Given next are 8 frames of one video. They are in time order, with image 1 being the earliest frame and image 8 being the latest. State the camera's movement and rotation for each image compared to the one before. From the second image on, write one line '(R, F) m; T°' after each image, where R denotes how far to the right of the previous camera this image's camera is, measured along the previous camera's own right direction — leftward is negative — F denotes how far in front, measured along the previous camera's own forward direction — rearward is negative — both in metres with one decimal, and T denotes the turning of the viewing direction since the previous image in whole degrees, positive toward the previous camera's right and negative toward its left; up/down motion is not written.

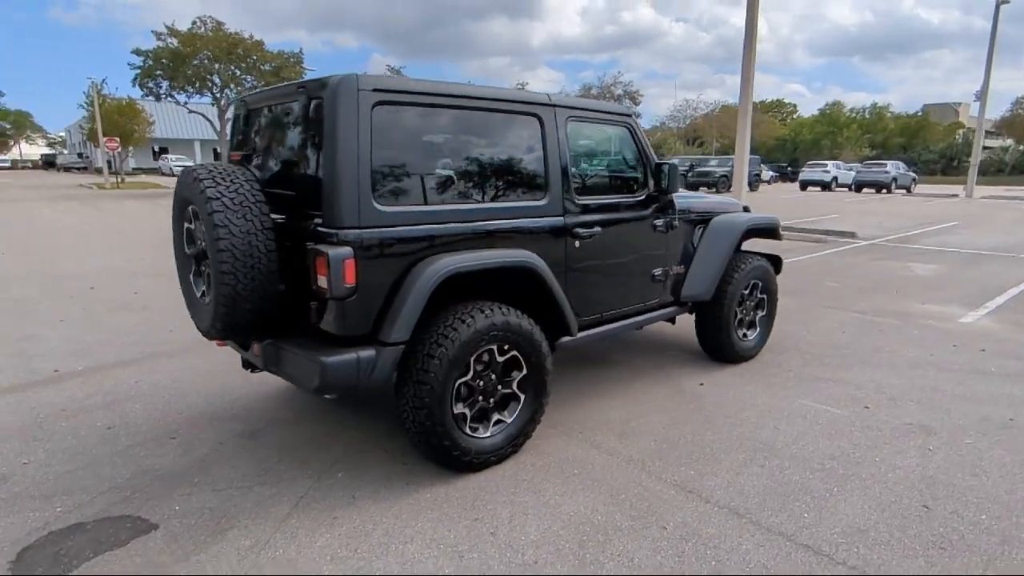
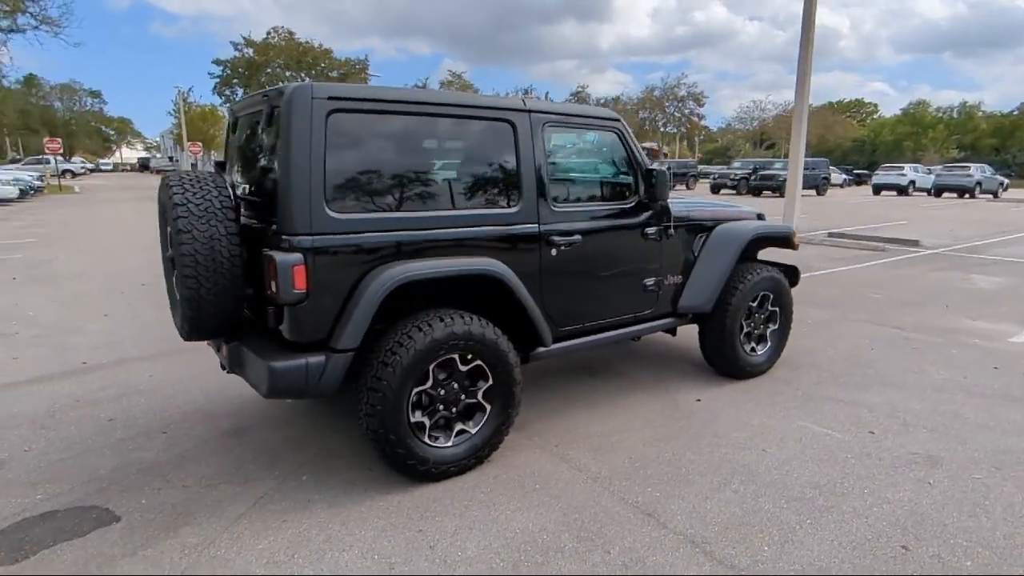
(+0.5, +0.1) m; -6°
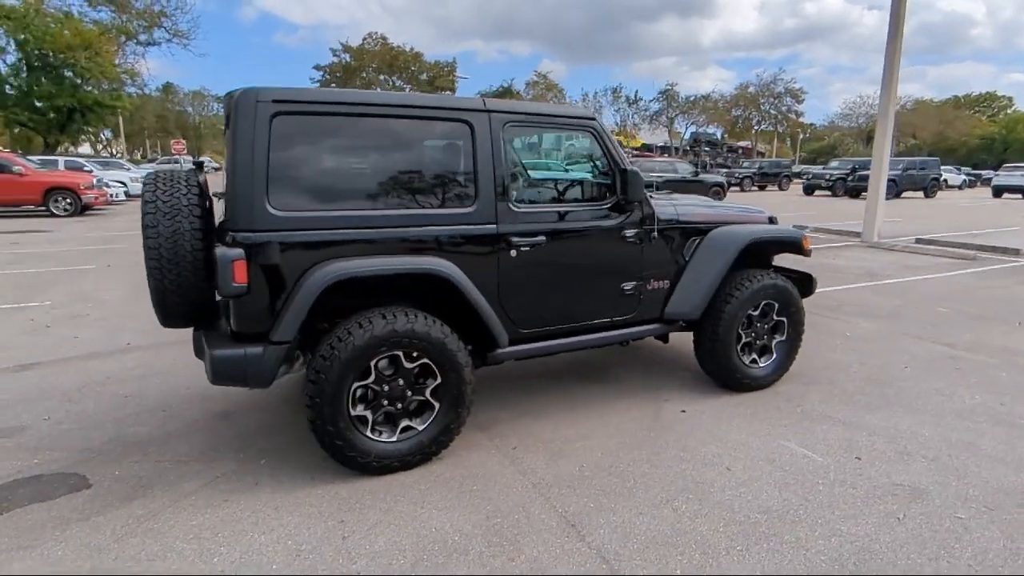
(+0.8, +0.1) m; -9°
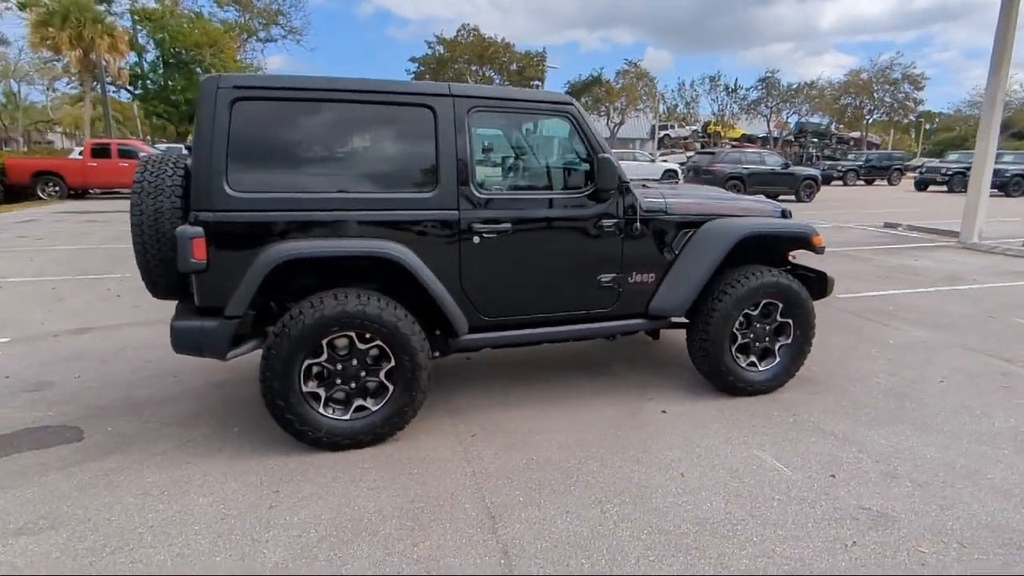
(+0.8, +0.1) m; -9°
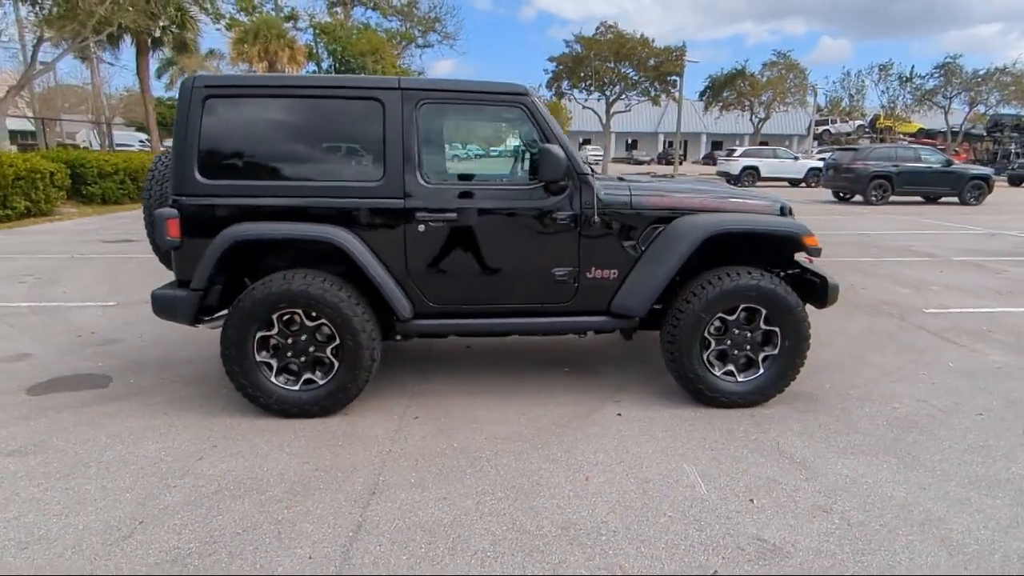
(+1.2, +0.1) m; -14°
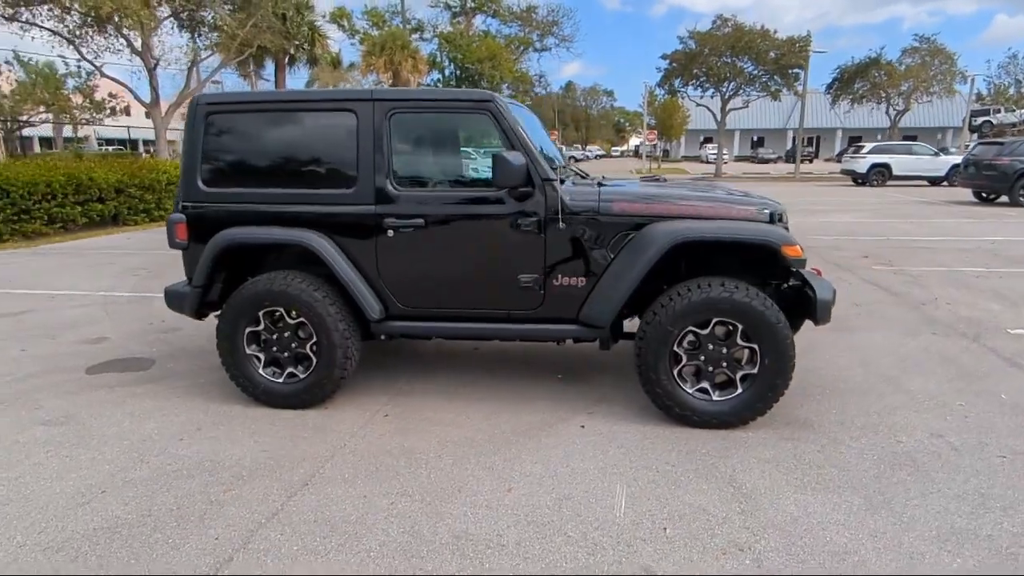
(+0.9, +0.1) m; -11°
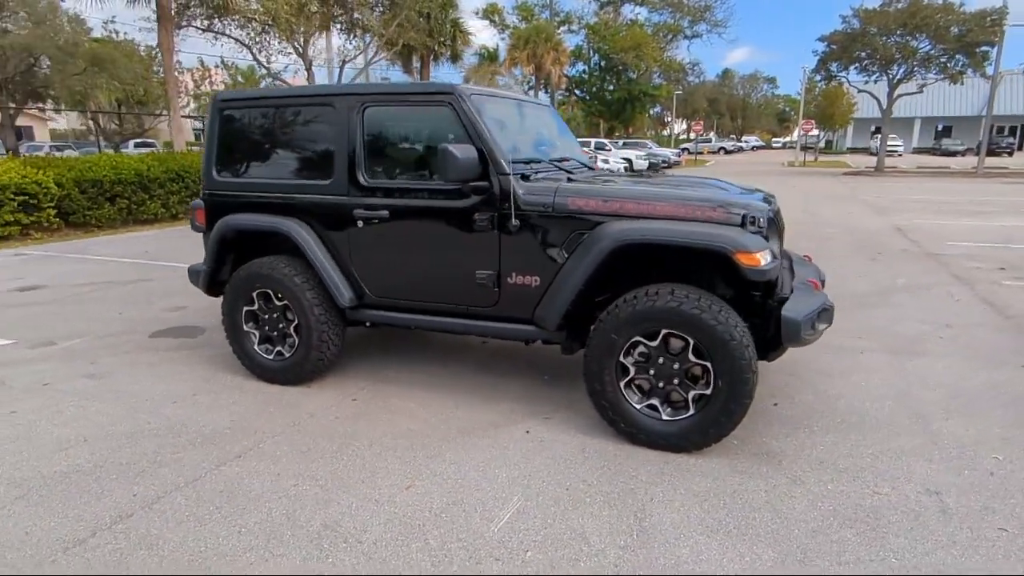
(+1.1, +0.2) m; -14°
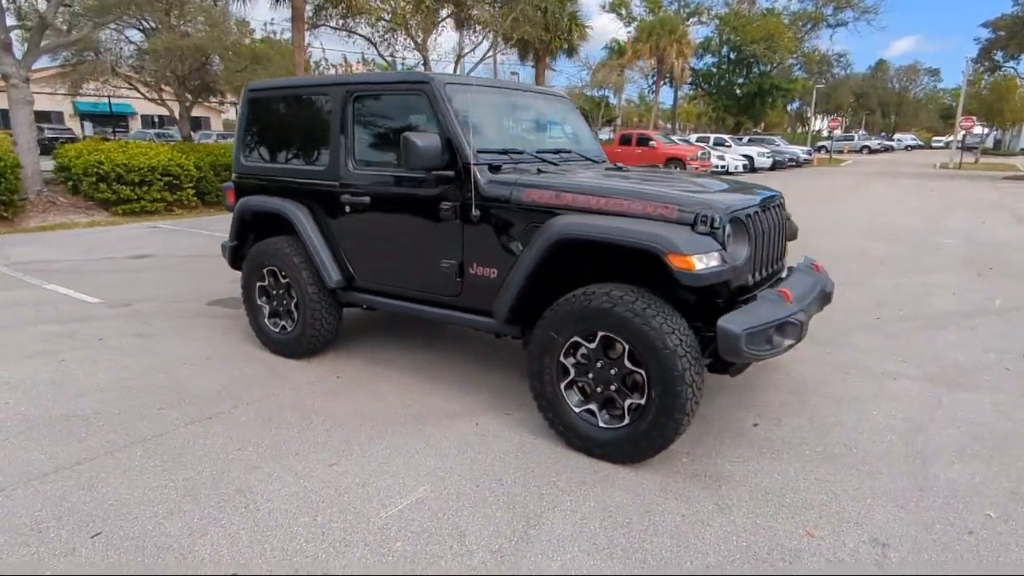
(+0.9, +0.1) m; -11°
